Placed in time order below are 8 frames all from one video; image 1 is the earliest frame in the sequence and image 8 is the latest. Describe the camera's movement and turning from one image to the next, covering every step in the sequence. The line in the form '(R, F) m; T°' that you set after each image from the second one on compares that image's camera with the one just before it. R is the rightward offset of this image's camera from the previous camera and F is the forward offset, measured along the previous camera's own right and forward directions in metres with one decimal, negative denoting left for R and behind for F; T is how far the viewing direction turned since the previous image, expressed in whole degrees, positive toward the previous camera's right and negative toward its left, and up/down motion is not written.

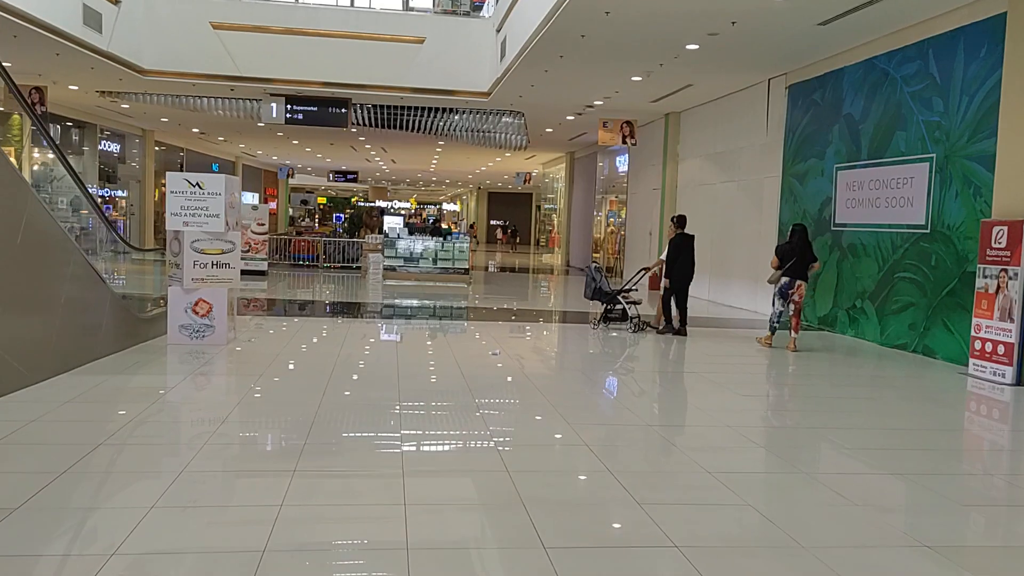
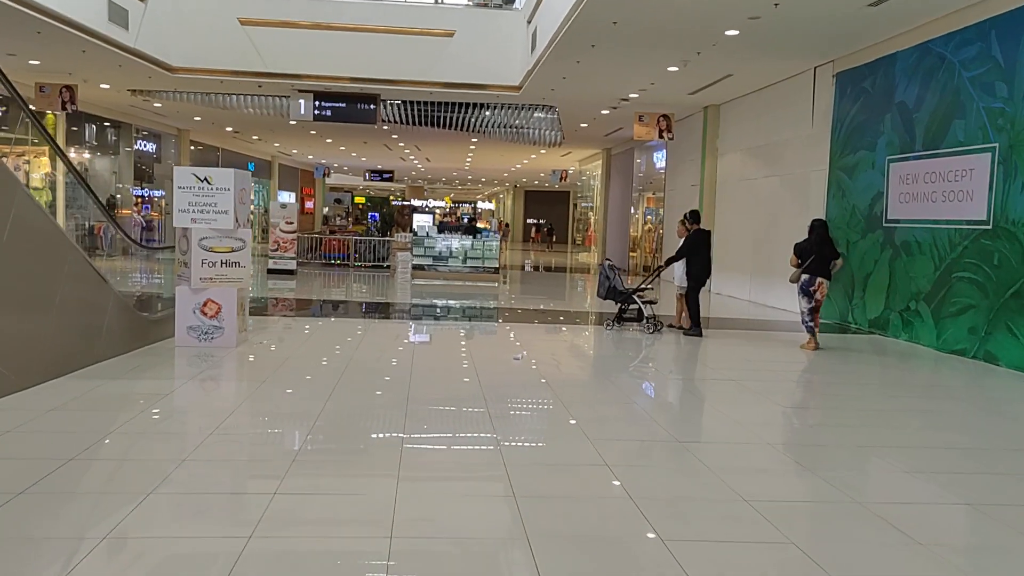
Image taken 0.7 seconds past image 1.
(+0.1, +0.4) m; -3°
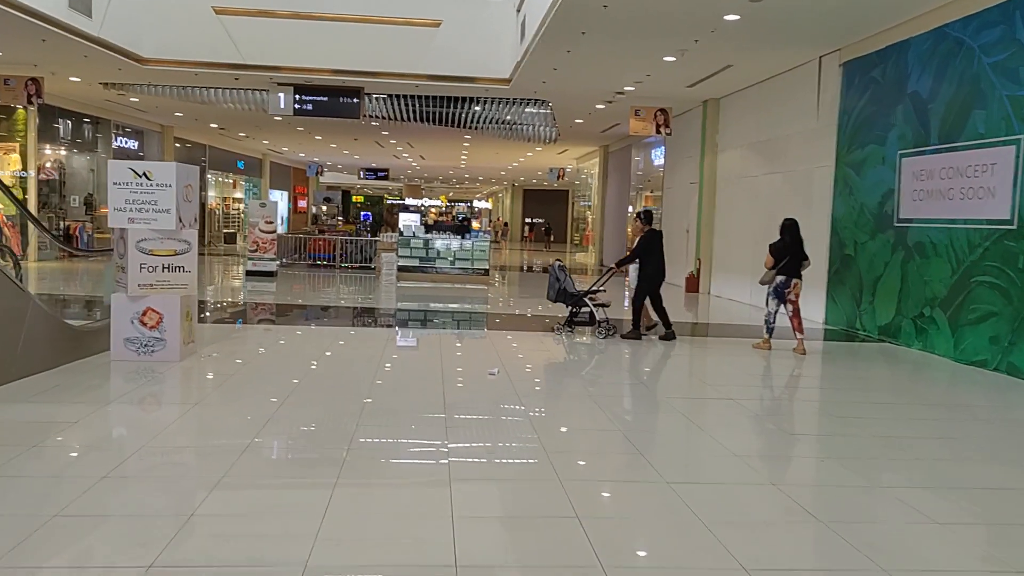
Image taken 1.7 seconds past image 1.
(+0.2, +0.6) m; 0°
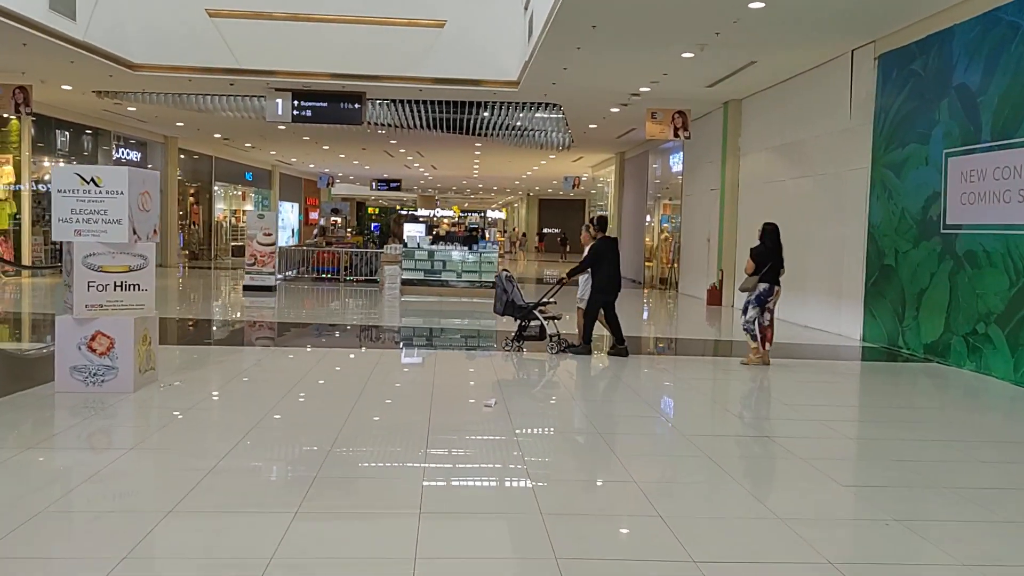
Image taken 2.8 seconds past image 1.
(+0.1, +0.7) m; -1°
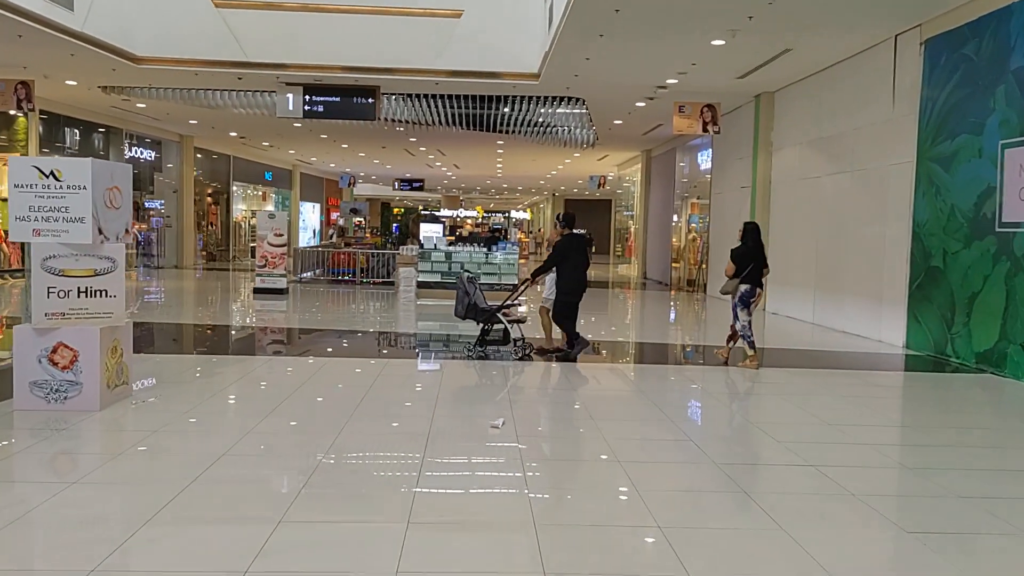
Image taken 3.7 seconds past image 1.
(+0.1, +0.5) m; -2°
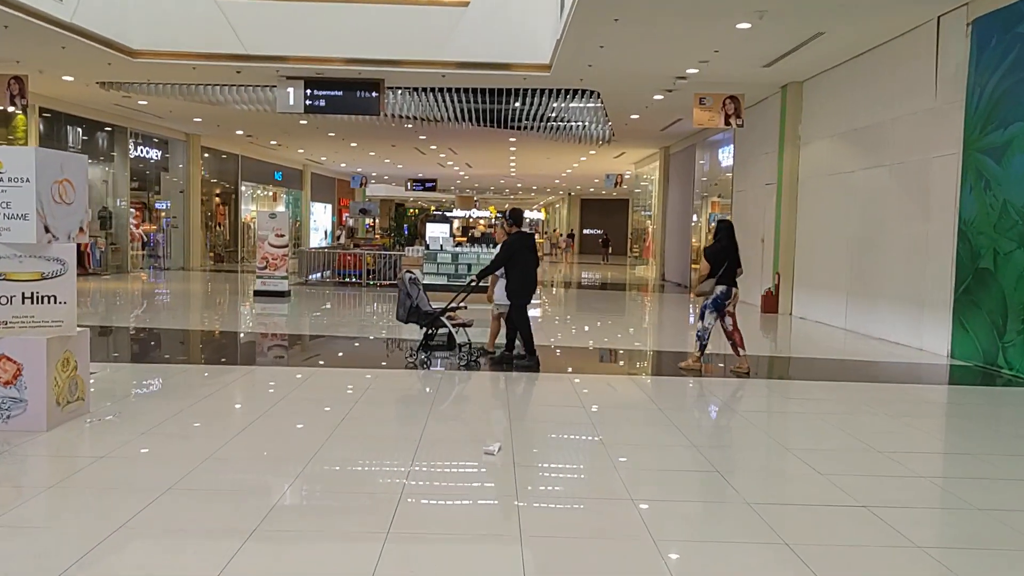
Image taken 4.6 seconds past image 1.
(+0.1, +0.6) m; -1°
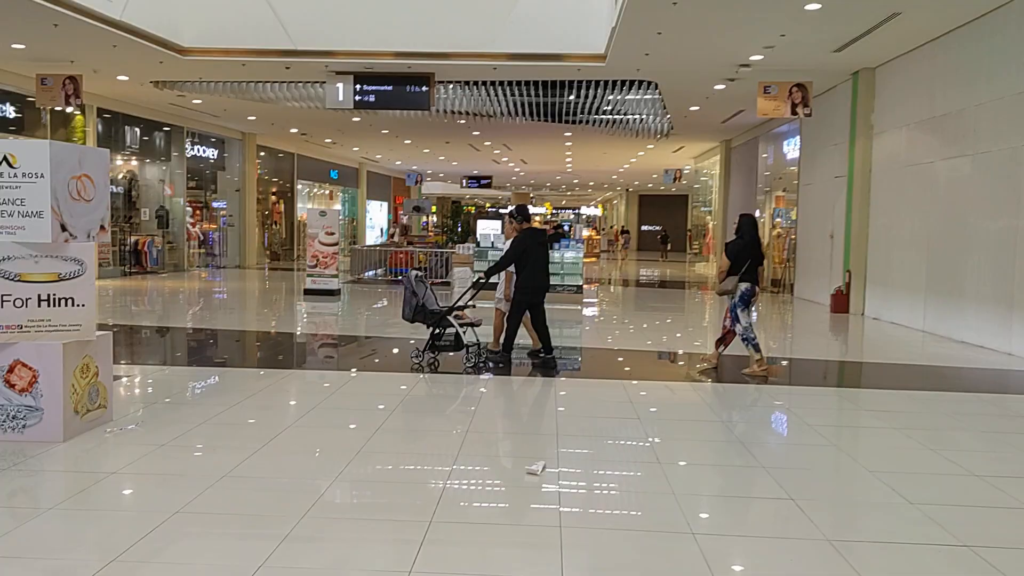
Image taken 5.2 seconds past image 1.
(+0.1, +0.4) m; -4°
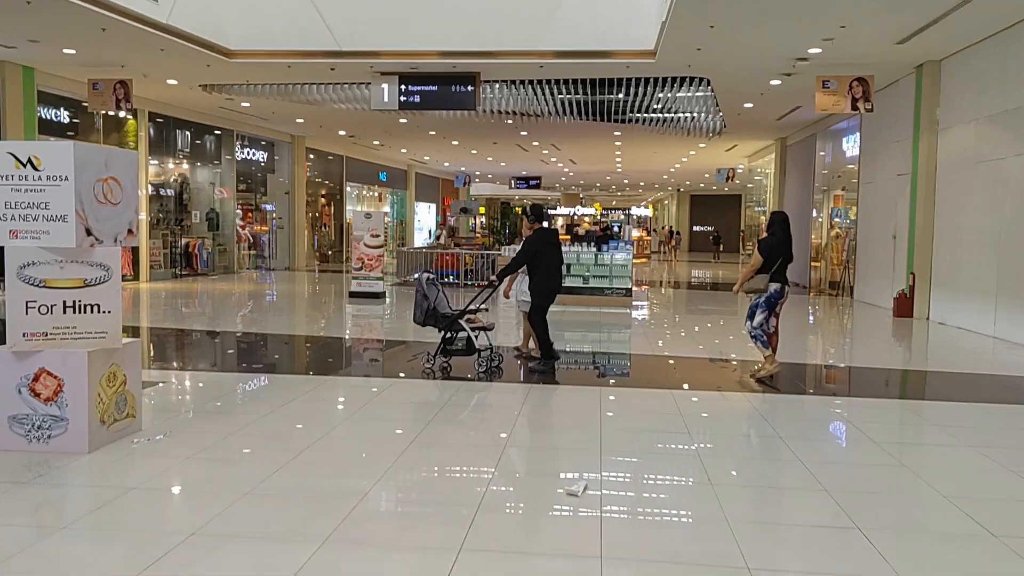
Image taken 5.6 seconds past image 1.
(0.0, +0.2) m; -4°
